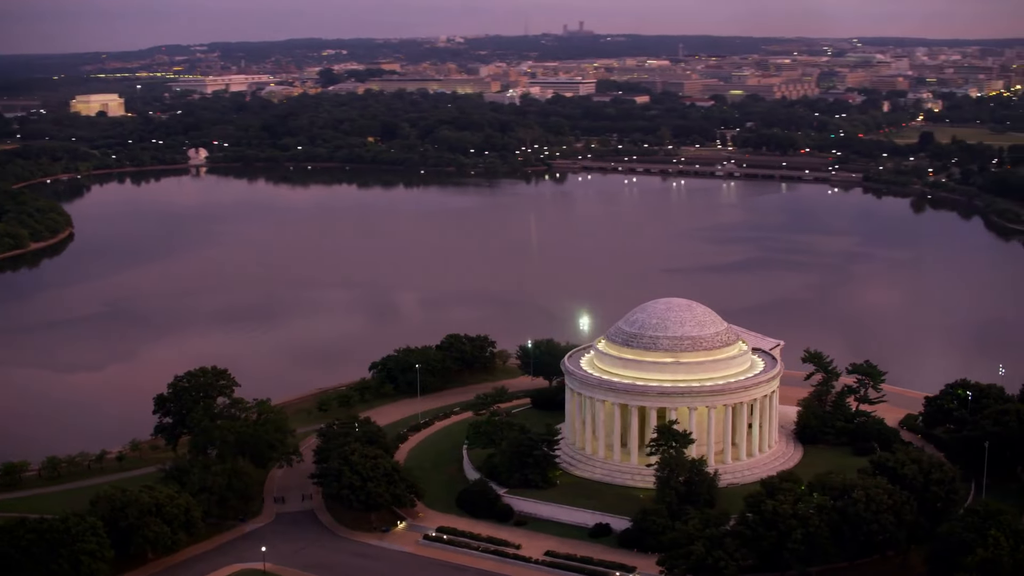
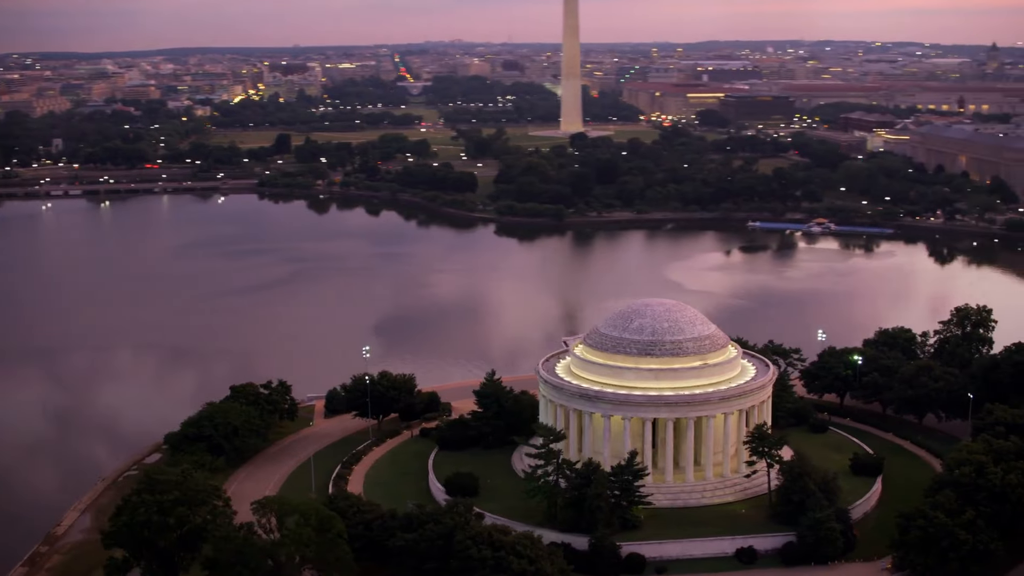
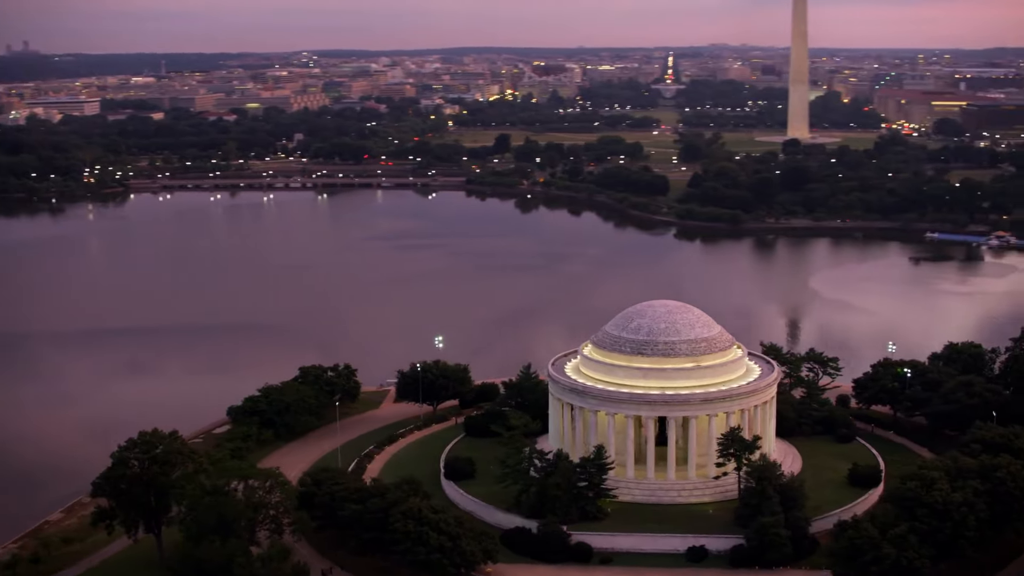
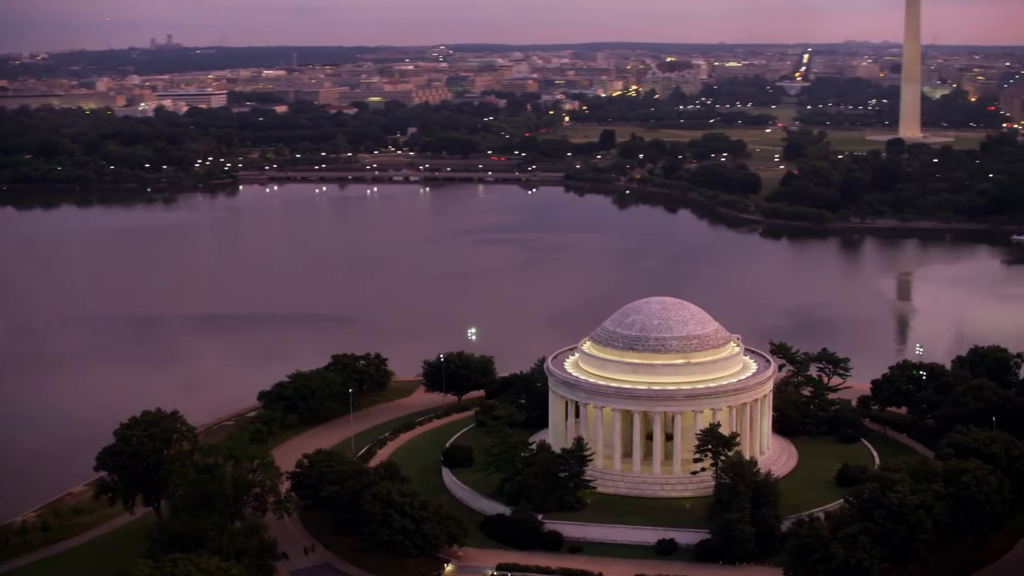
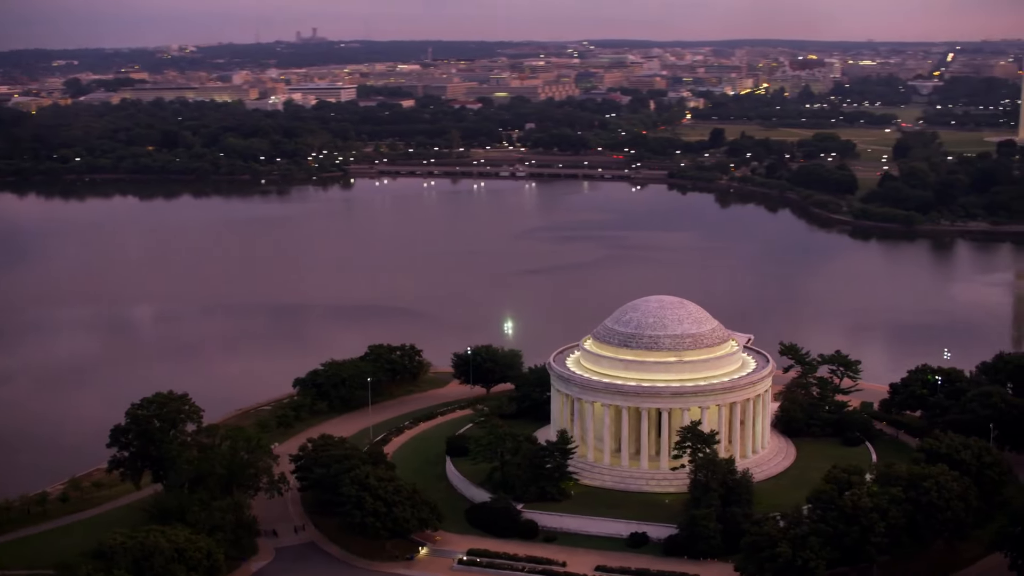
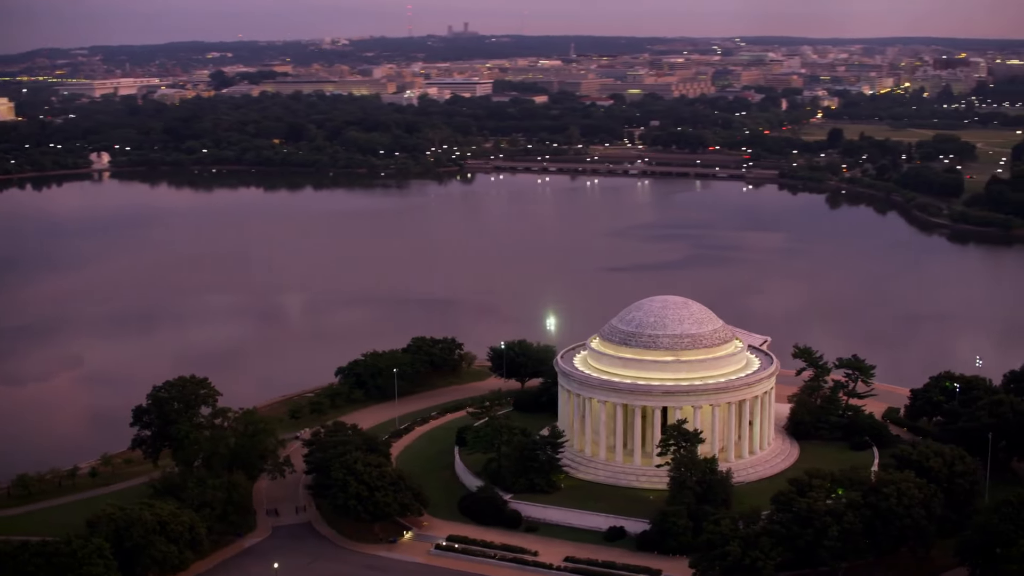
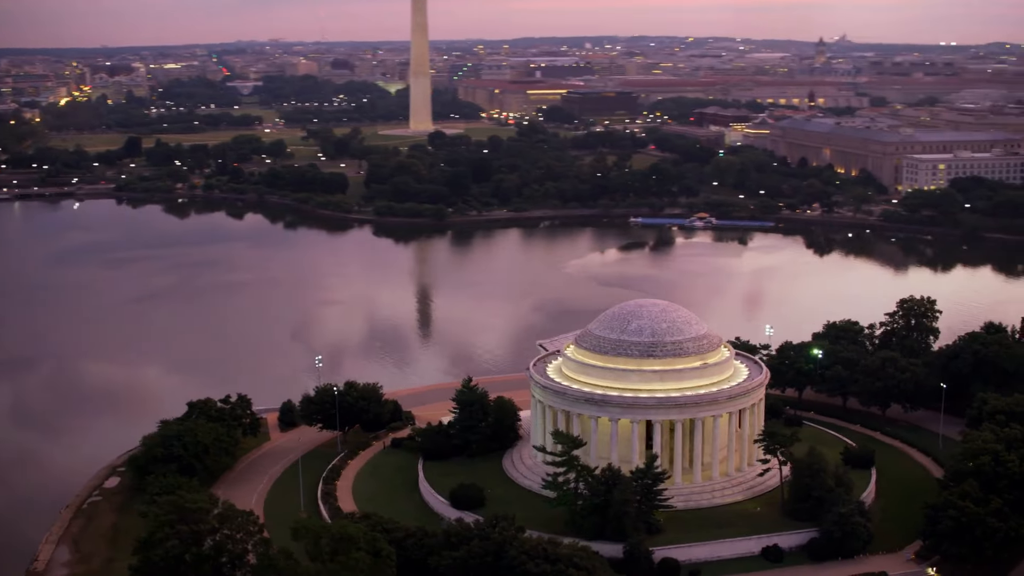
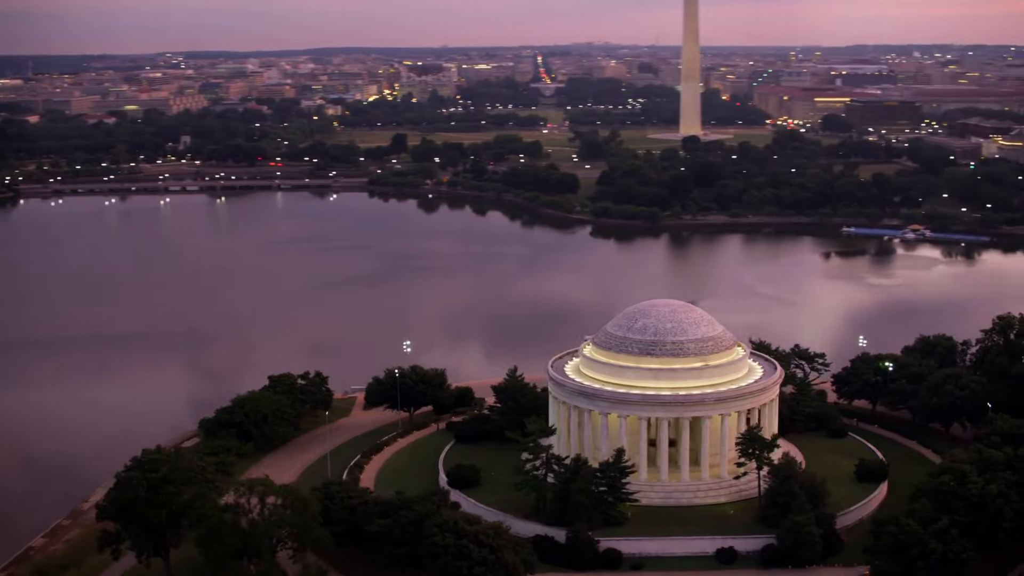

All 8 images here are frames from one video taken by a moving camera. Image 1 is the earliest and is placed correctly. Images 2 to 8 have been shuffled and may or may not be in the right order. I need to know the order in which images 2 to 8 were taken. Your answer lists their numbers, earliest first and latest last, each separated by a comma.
6, 5, 4, 3, 8, 2, 7
